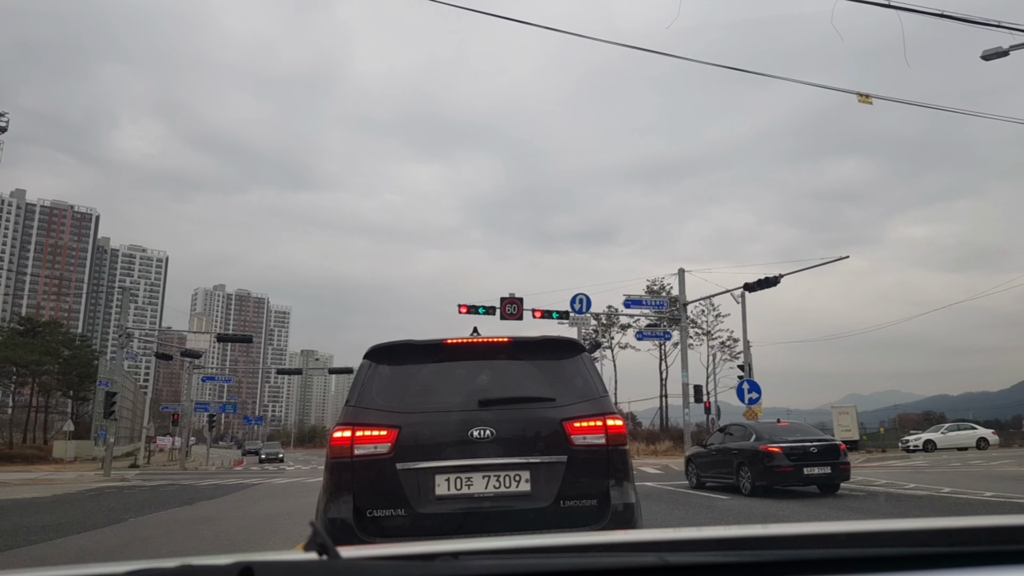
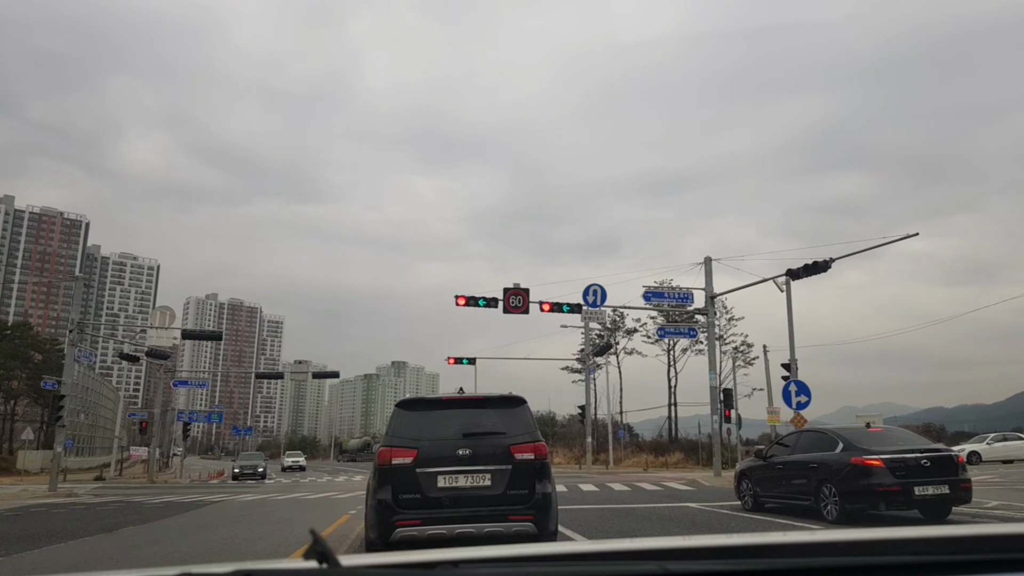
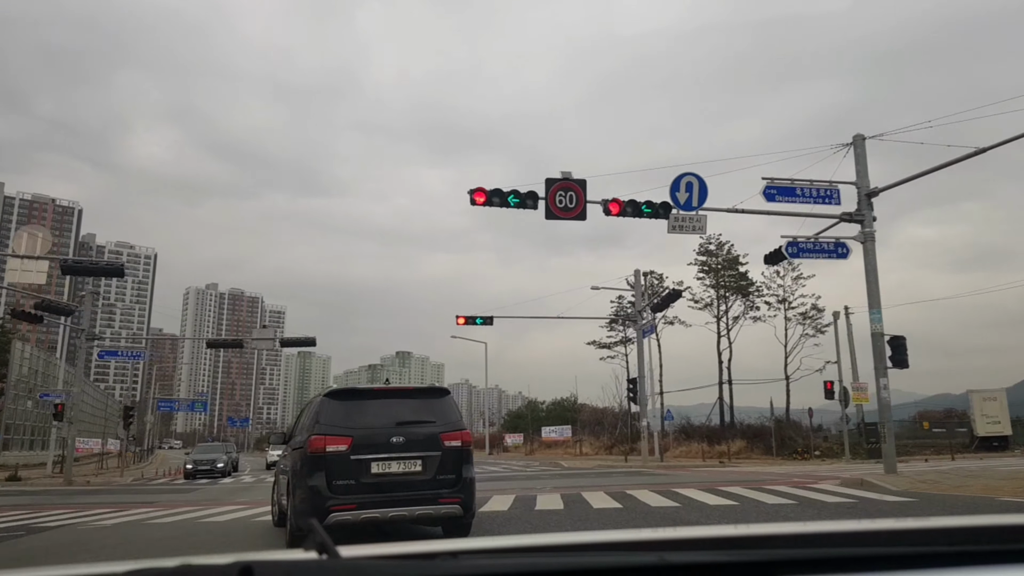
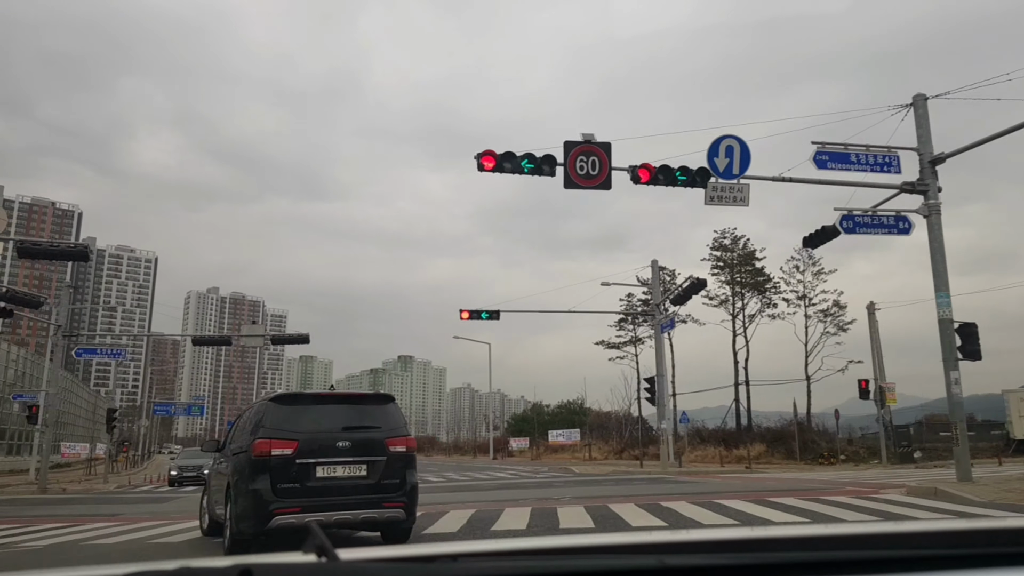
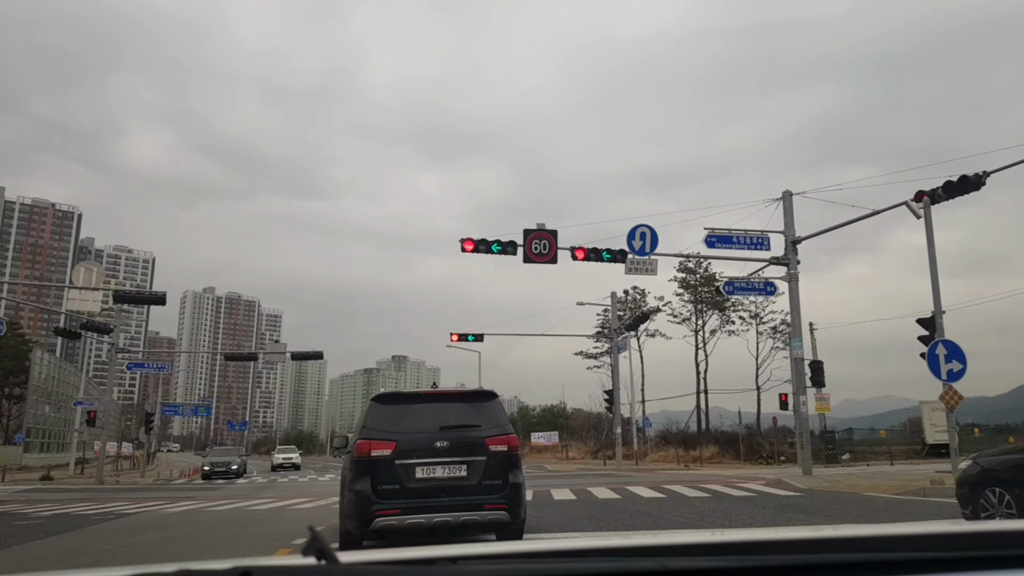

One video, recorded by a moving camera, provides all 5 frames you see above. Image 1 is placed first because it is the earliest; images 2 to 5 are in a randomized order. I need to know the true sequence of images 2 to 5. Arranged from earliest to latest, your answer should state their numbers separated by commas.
2, 5, 3, 4
